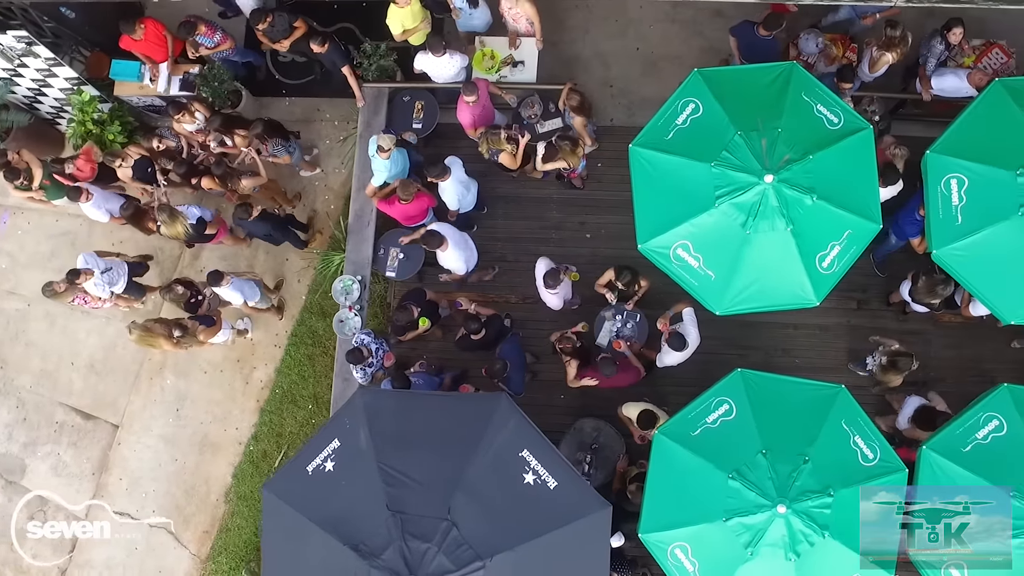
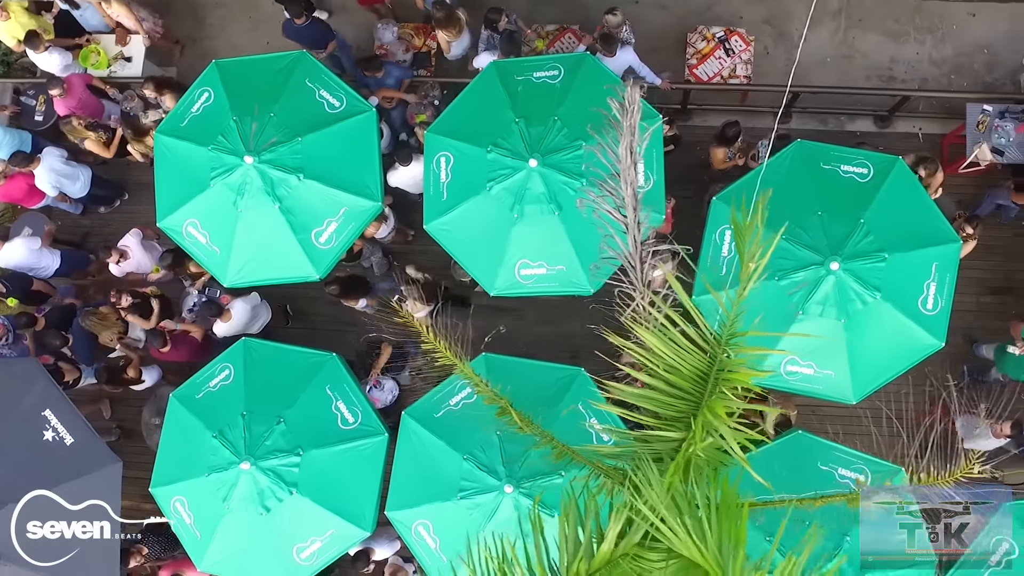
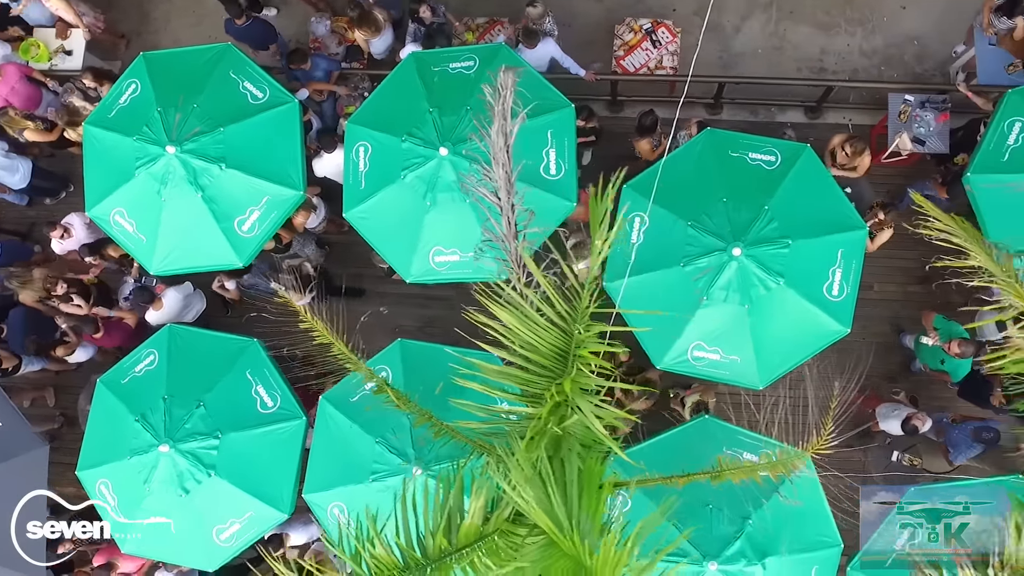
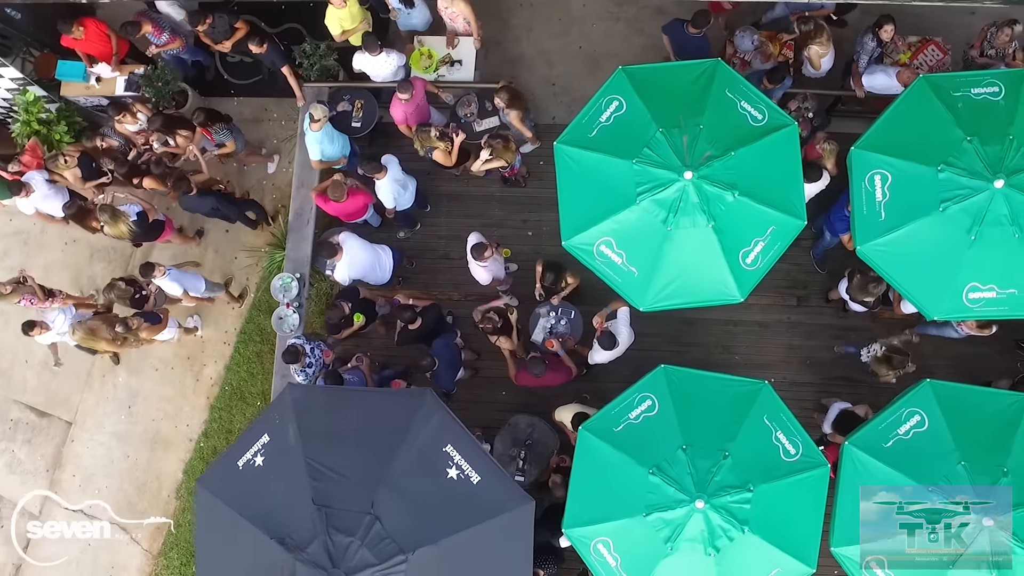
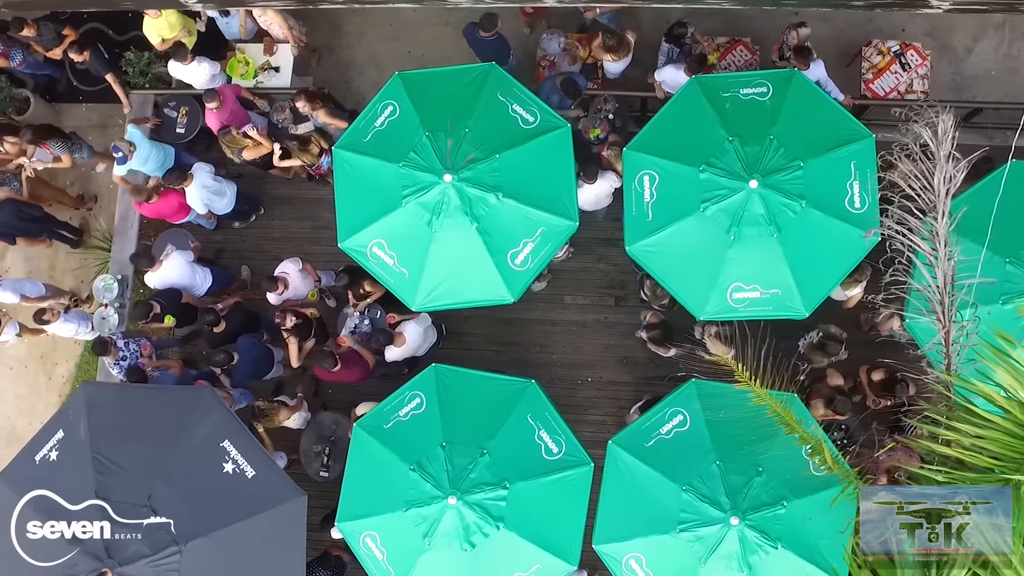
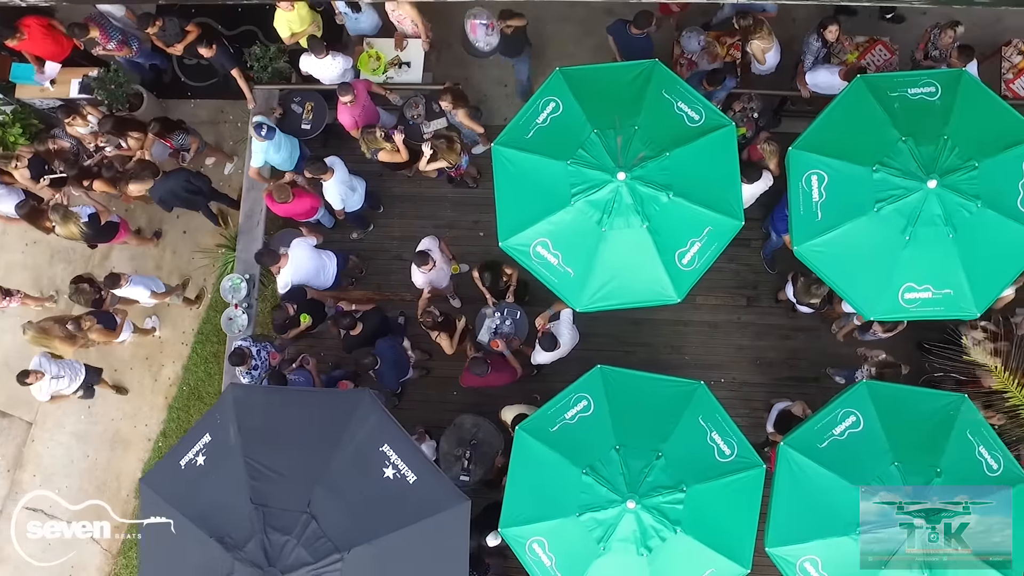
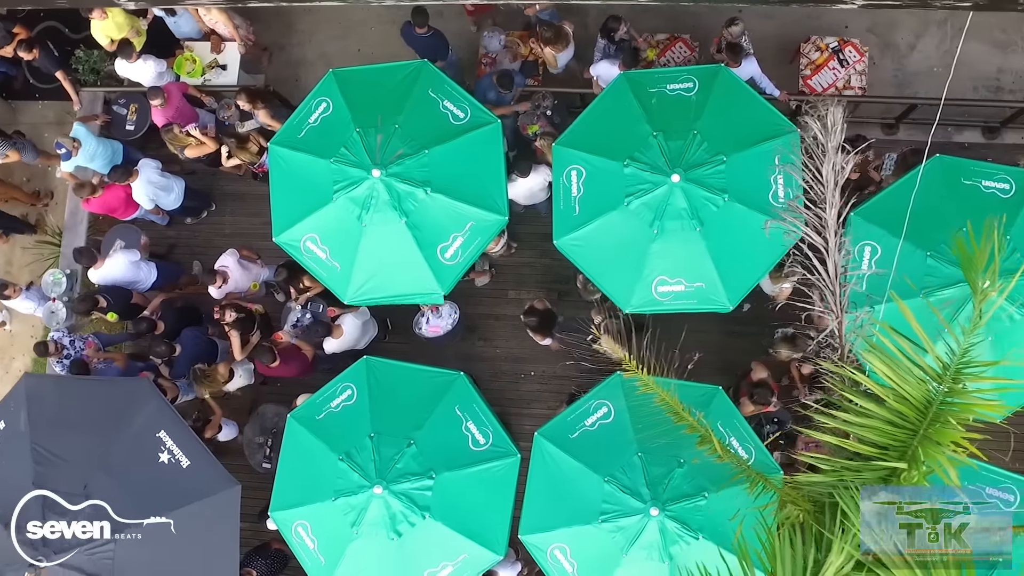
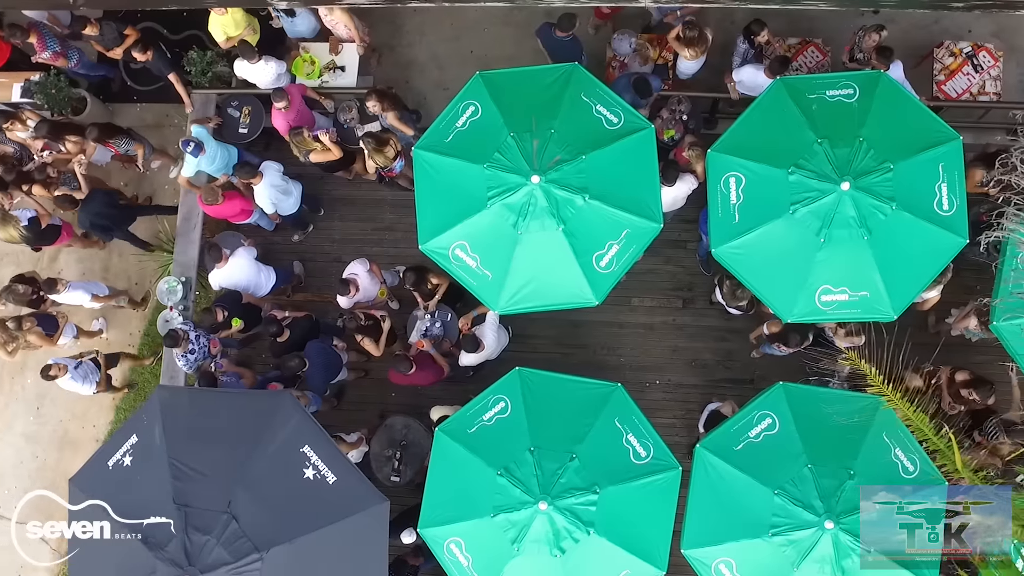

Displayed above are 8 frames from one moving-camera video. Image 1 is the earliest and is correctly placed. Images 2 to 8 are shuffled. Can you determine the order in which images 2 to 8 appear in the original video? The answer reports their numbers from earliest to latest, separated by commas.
4, 6, 8, 5, 7, 2, 3
